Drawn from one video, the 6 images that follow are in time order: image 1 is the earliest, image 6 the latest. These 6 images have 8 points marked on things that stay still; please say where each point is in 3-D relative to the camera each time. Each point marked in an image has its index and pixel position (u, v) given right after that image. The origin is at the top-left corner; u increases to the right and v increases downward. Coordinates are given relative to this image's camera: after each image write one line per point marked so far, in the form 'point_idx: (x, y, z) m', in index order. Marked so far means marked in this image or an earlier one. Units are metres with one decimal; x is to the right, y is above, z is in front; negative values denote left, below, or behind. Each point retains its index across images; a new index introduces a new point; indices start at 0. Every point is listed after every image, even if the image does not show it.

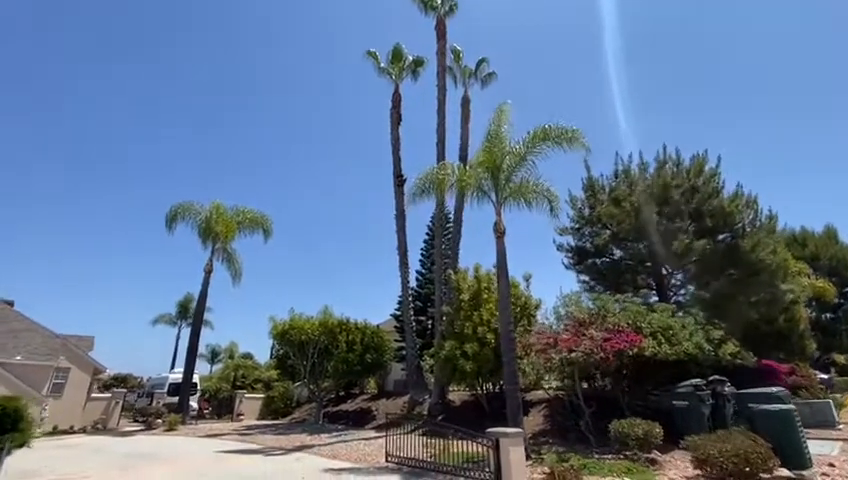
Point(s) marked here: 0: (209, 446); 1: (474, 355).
0: (-9.1, -8.8, +16.8) m
1: (+2.4, -5.6, +19.2) m
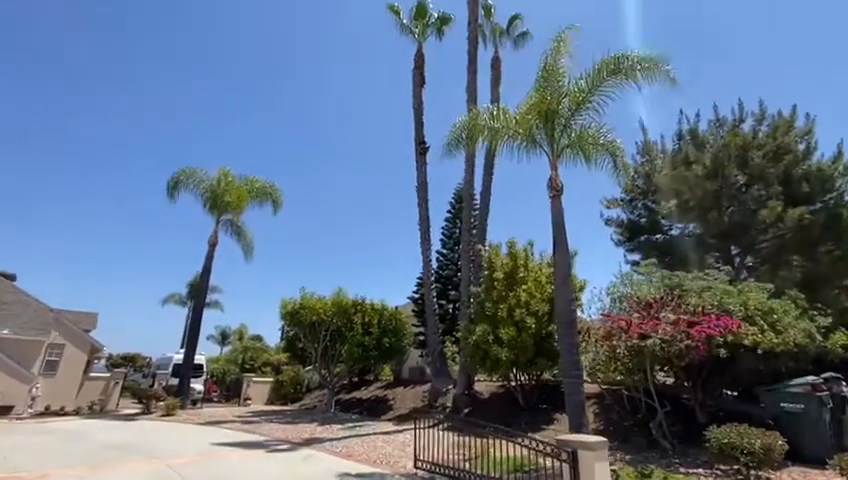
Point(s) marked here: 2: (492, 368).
0: (-8.0, -7.3, +14.6) m
1: (+3.6, -4.2, +16.5) m
2: (+2.9, -5.5, +16.9) m
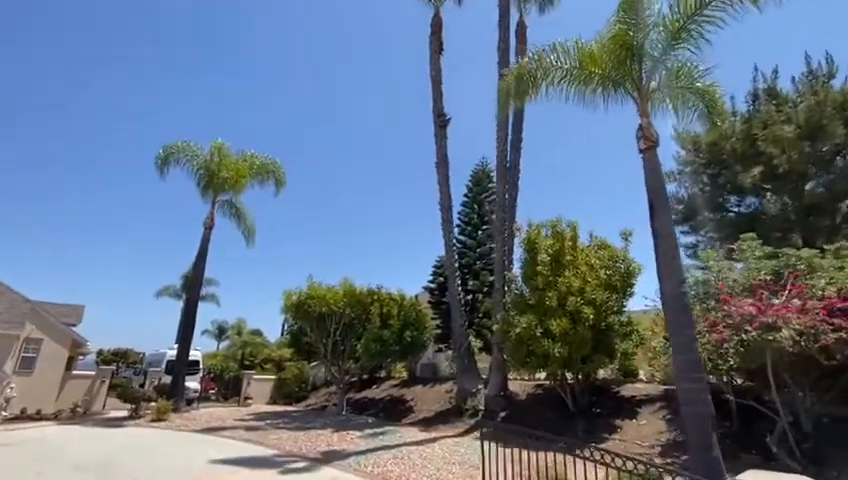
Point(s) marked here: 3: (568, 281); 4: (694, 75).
0: (-6.7, -6.5, +12.0) m
1: (+4.9, -3.4, +14.0) m
2: (+4.2, -4.6, +14.4) m
3: (+5.3, -1.5, +14.7) m
4: (+7.2, +4.3, +10.5) m
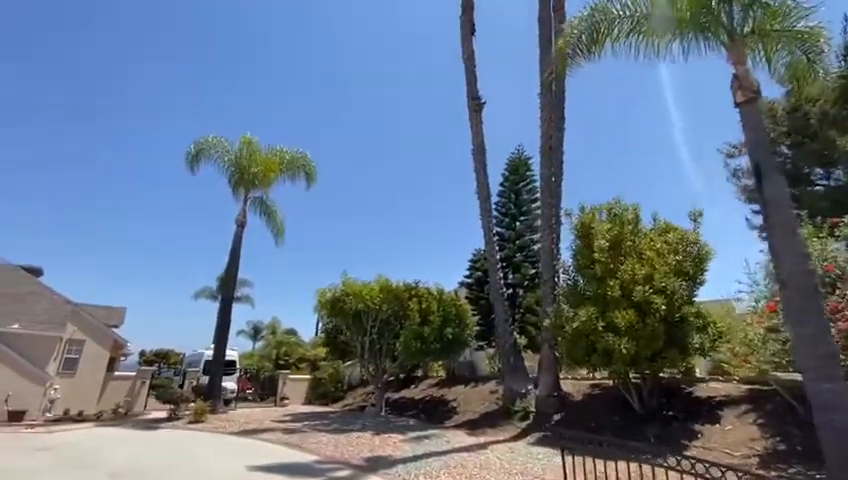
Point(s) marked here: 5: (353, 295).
0: (-5.2, -6.2, +11.3) m
1: (+6.4, -2.8, +12.5) m
2: (+5.7, -4.0, +12.9) m
3: (+6.9, -0.9, +13.1) m
4: (+8.3, +5.0, +8.8) m
5: (-3.5, -2.7, +19.5) m
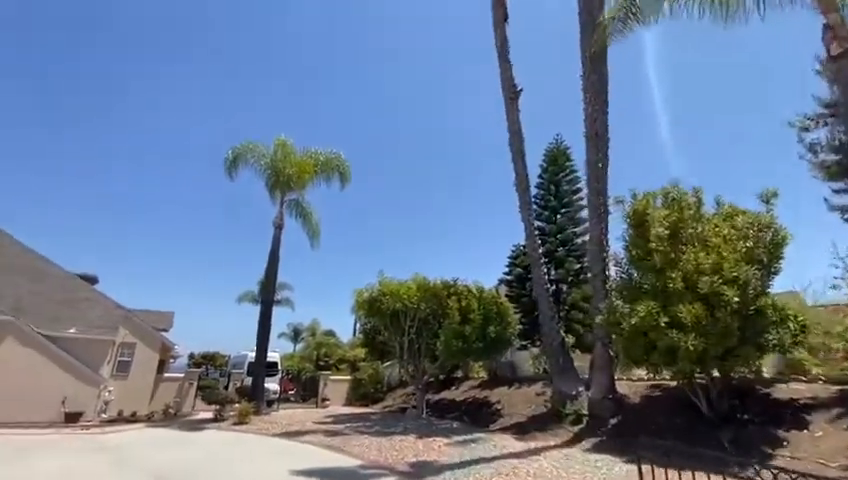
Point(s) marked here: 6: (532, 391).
0: (-3.9, -6.2, +11.0) m
1: (+7.7, -2.4, +11.2) m
2: (+7.1, -3.6, +11.7) m
3: (+8.1, -0.5, +11.8) m
4: (+9.0, +5.4, +7.5) m
5: (-1.6, -2.6, +19.1) m
6: (+5.2, -7.3, +19.2) m
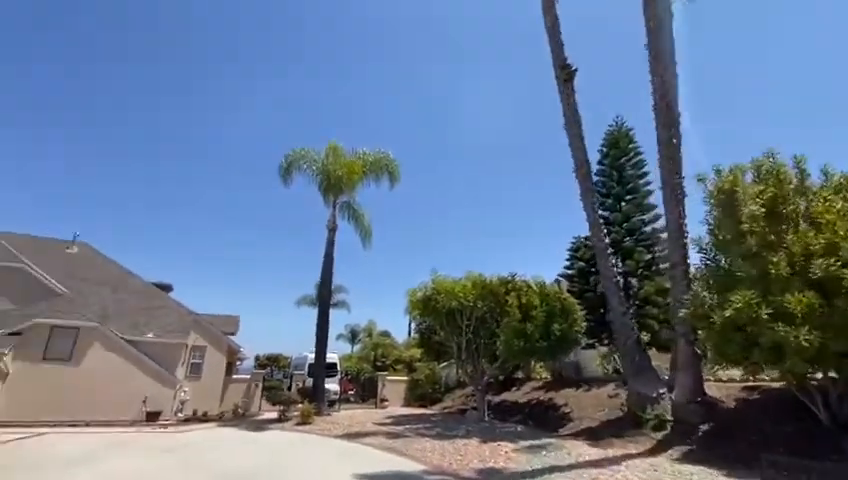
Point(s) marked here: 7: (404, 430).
0: (-2.1, -6.2, +10.7) m
1: (+9.2, -1.8, +9.6) m
2: (+8.7, -3.1, +10.1) m
3: (+9.6, +0.1, +10.1) m
4: (+9.7, +6.0, +5.7) m
5: (+1.0, -2.4, +18.5) m
6: (+8.0, -6.8, +17.7) m
7: (-0.8, -8.0, +16.6) m
